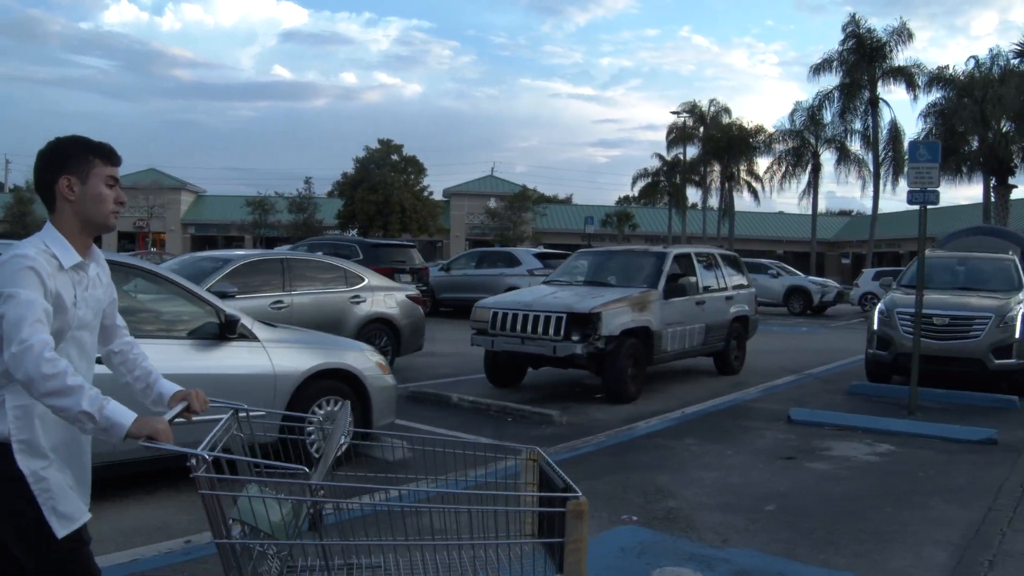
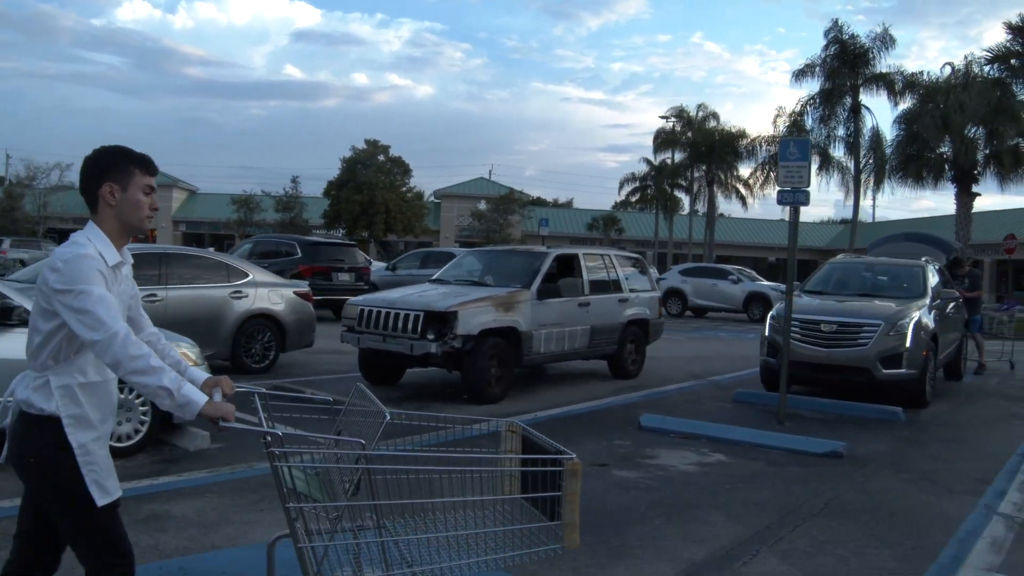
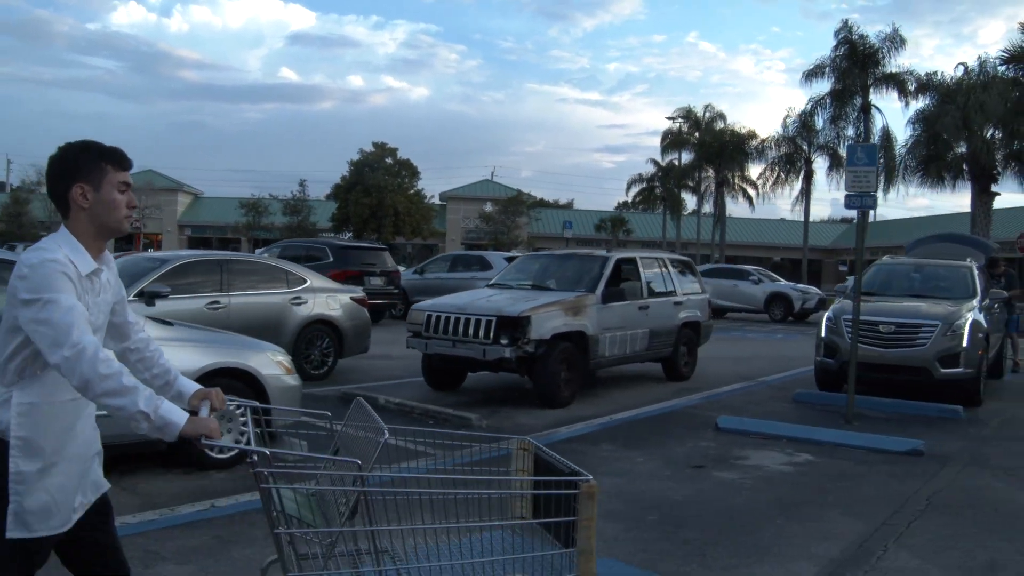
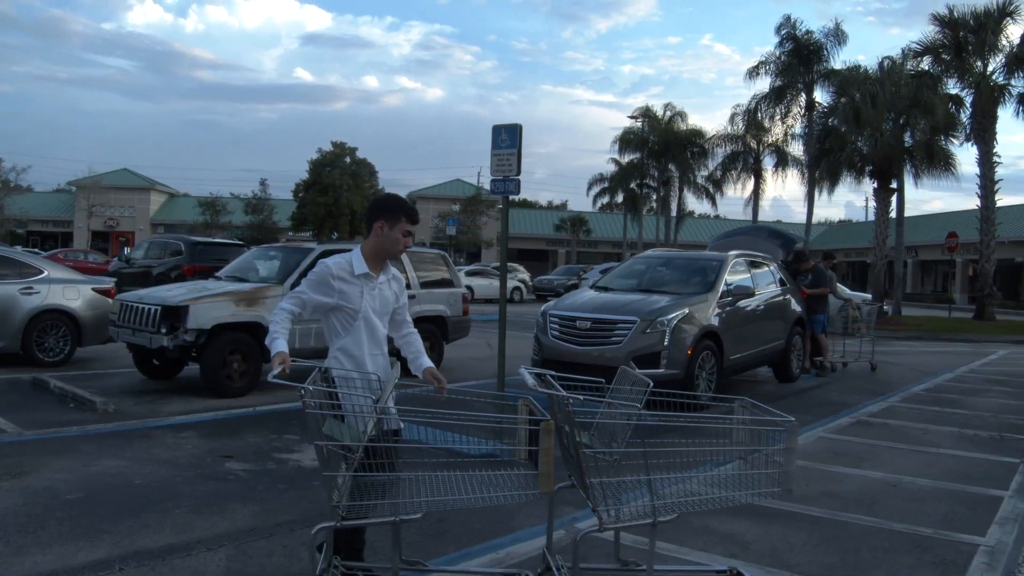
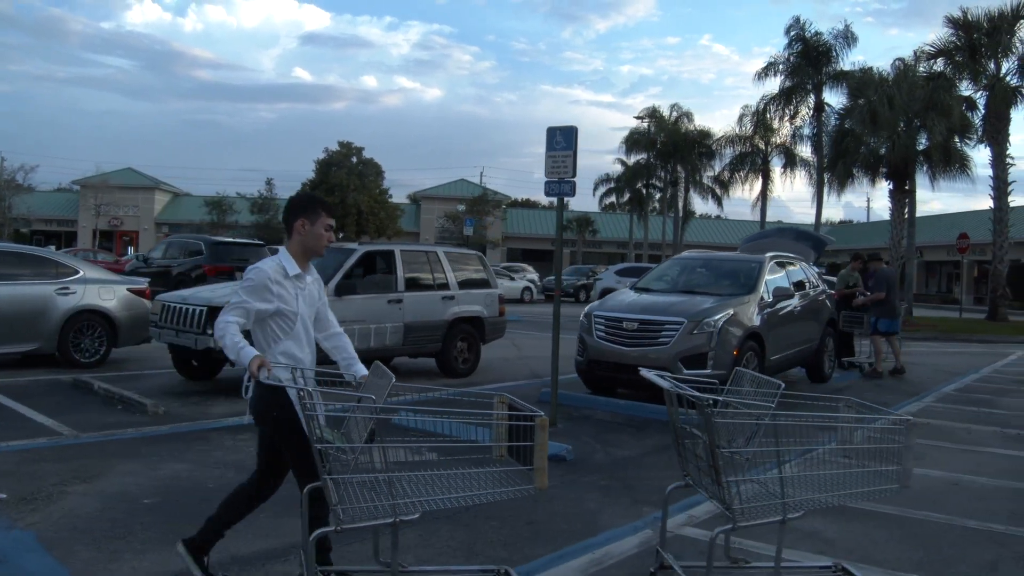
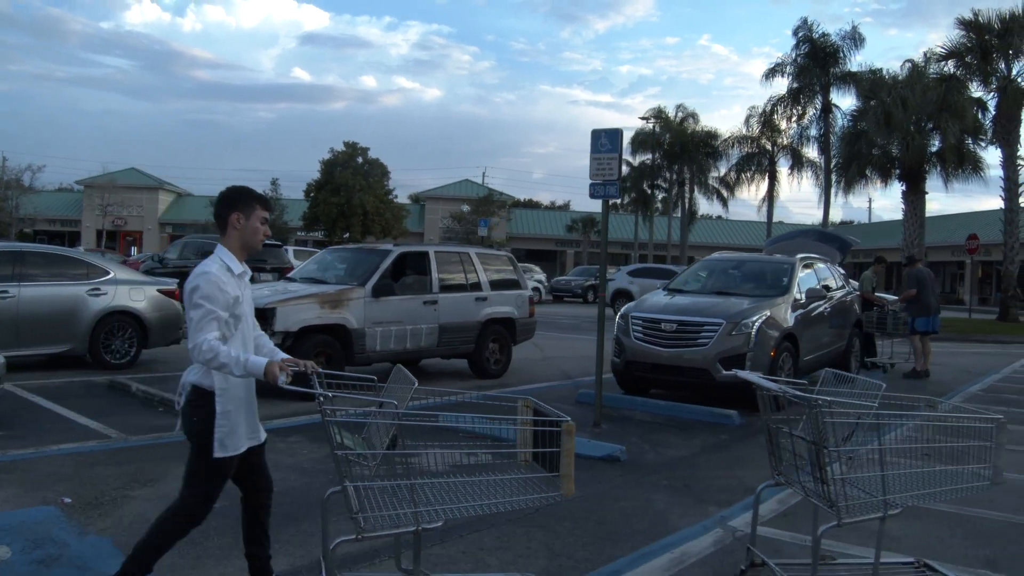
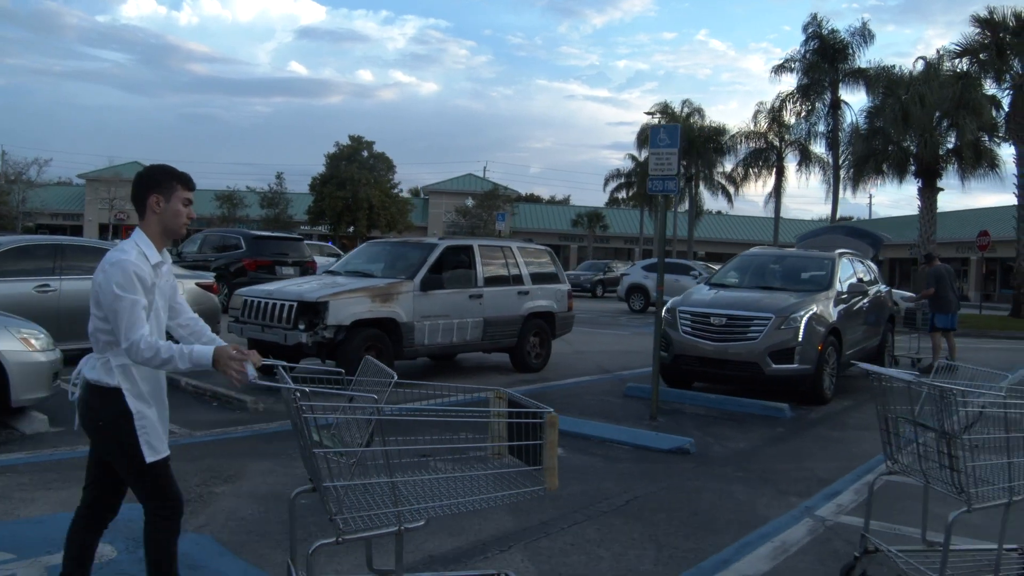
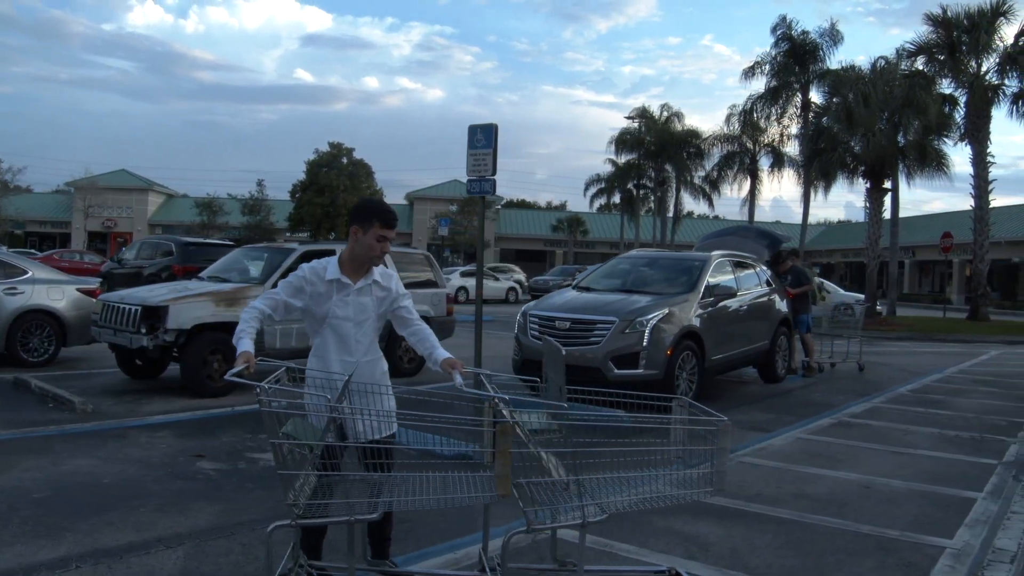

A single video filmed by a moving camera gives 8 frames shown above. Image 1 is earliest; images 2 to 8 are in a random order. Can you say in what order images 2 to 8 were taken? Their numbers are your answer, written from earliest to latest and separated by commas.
3, 2, 7, 6, 5, 4, 8
